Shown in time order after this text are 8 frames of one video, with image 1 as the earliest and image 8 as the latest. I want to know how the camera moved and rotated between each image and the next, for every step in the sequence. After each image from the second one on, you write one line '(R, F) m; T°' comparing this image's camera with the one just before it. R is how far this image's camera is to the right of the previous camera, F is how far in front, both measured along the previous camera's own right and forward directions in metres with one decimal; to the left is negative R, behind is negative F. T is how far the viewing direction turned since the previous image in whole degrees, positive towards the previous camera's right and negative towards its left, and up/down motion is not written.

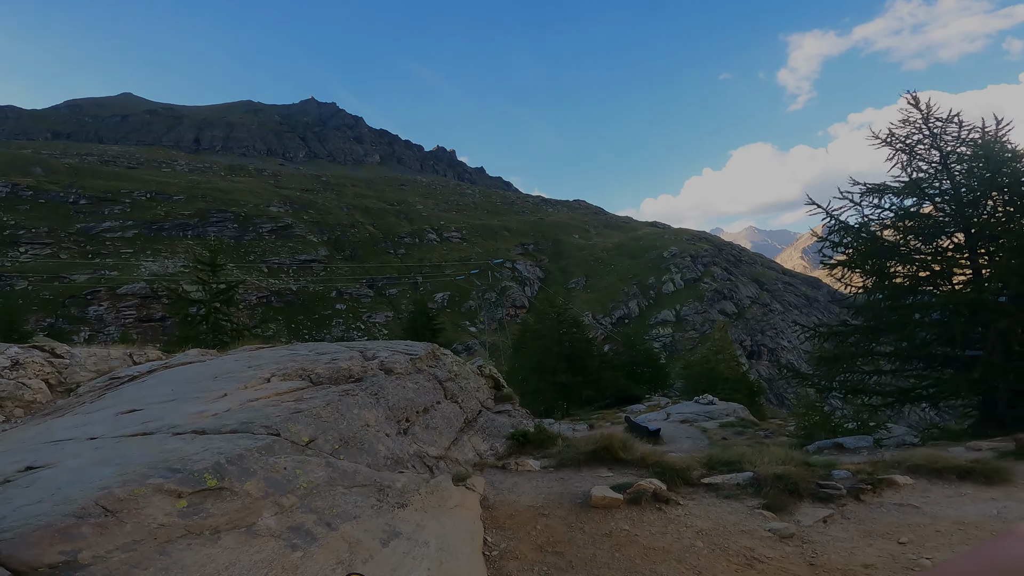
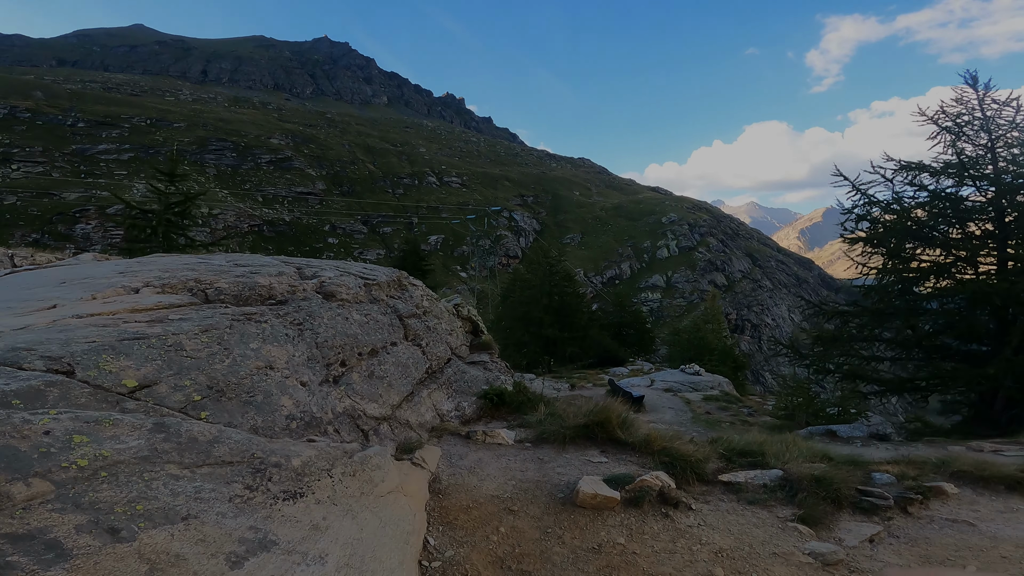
(+0.1, +1.3) m; +1°
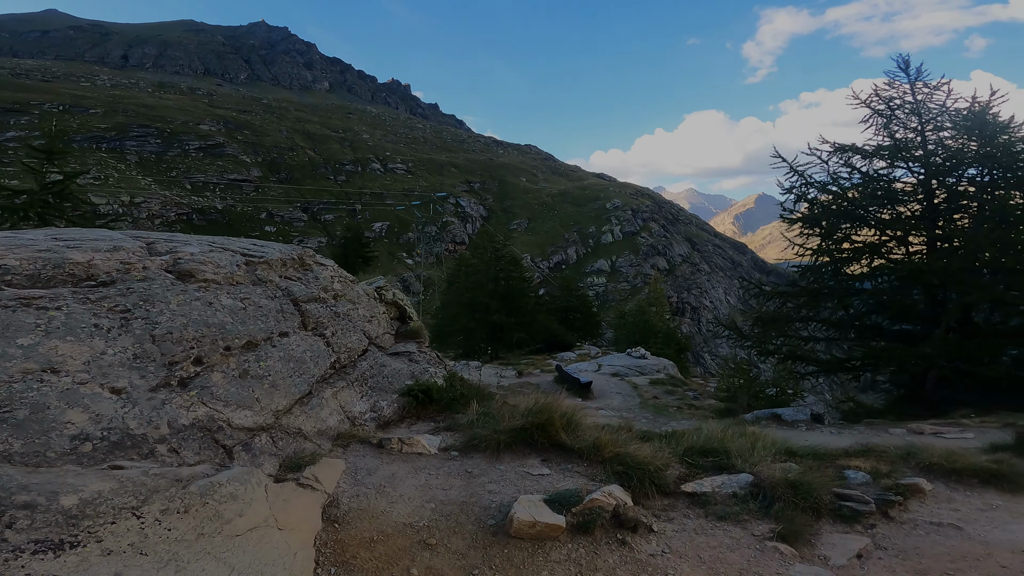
(+0.2, +0.8) m; +5°
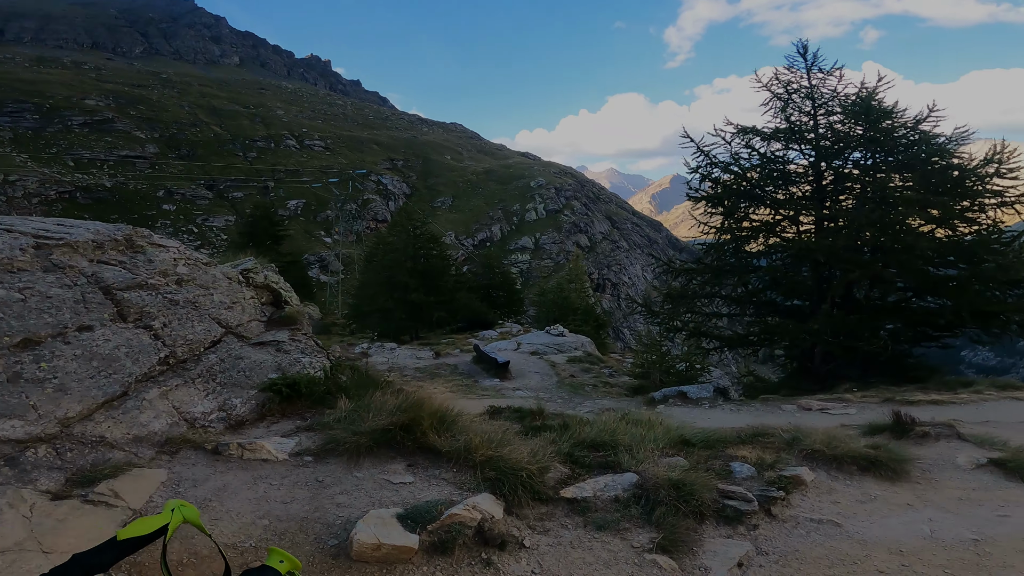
(+0.4, +0.5) m; +7°
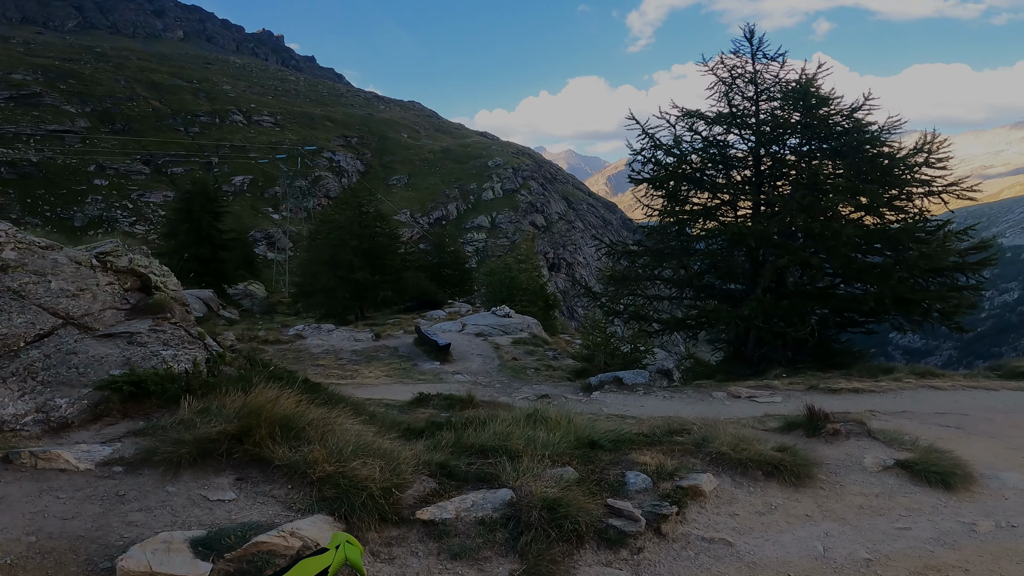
(+0.6, +0.5) m; +4°
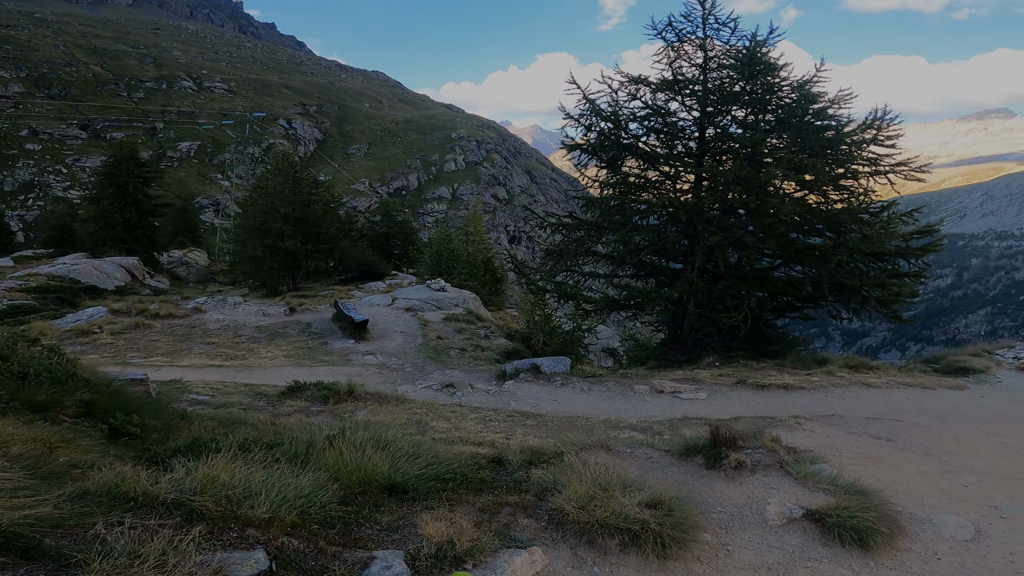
(+1.2, +1.6) m; +4°
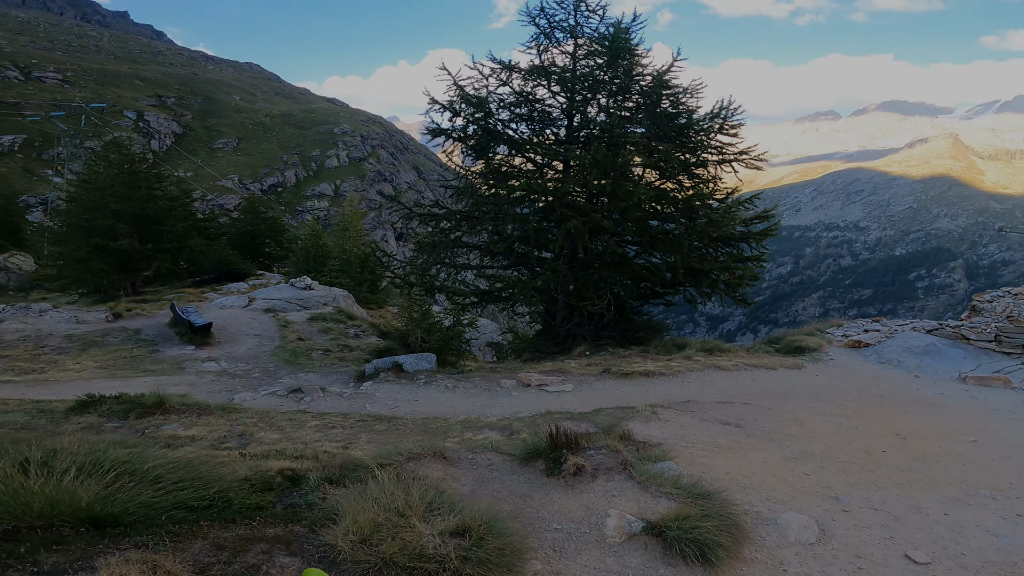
(+0.6, +0.8) m; +11°
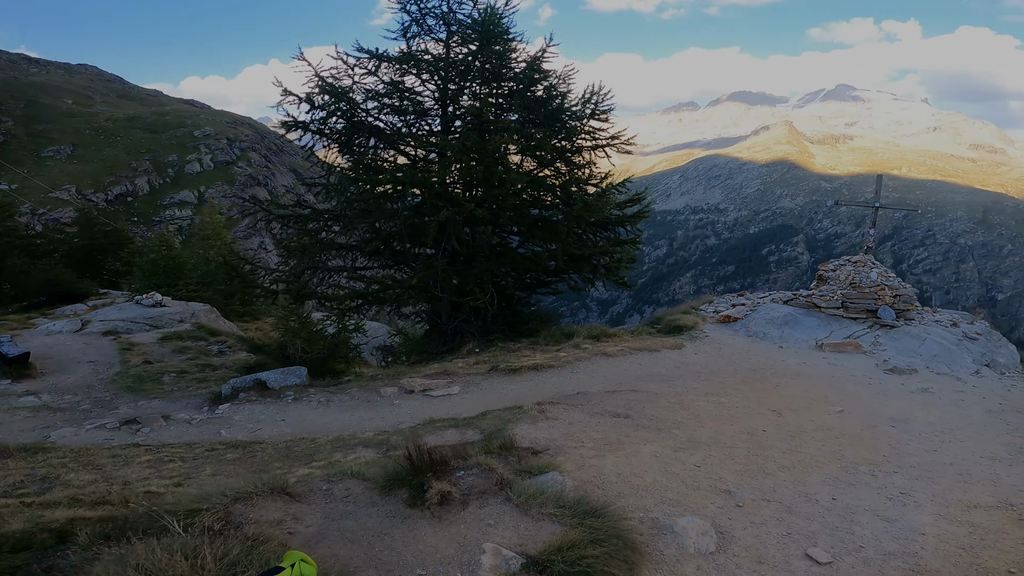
(+0.3, +0.6) m; +11°
